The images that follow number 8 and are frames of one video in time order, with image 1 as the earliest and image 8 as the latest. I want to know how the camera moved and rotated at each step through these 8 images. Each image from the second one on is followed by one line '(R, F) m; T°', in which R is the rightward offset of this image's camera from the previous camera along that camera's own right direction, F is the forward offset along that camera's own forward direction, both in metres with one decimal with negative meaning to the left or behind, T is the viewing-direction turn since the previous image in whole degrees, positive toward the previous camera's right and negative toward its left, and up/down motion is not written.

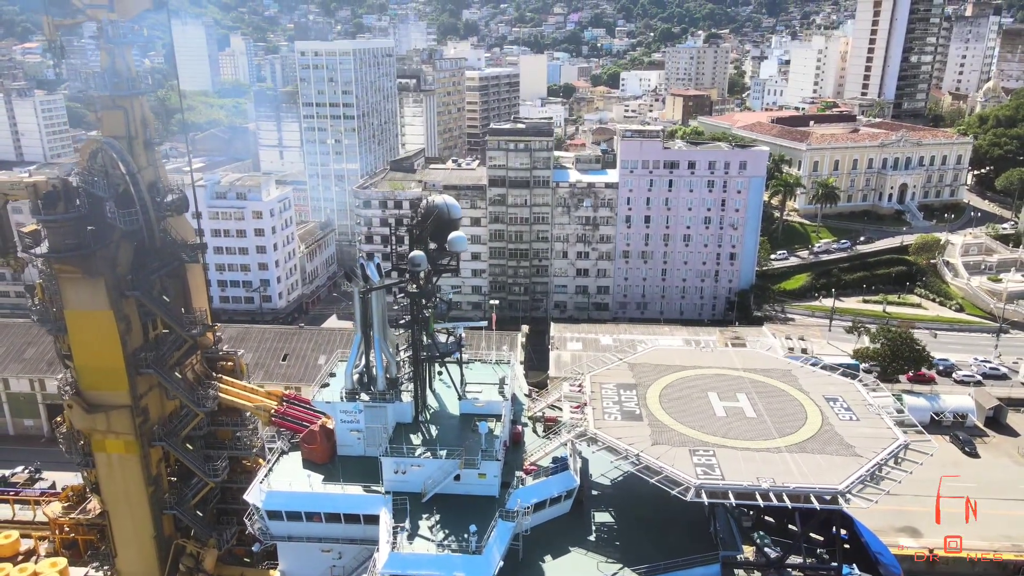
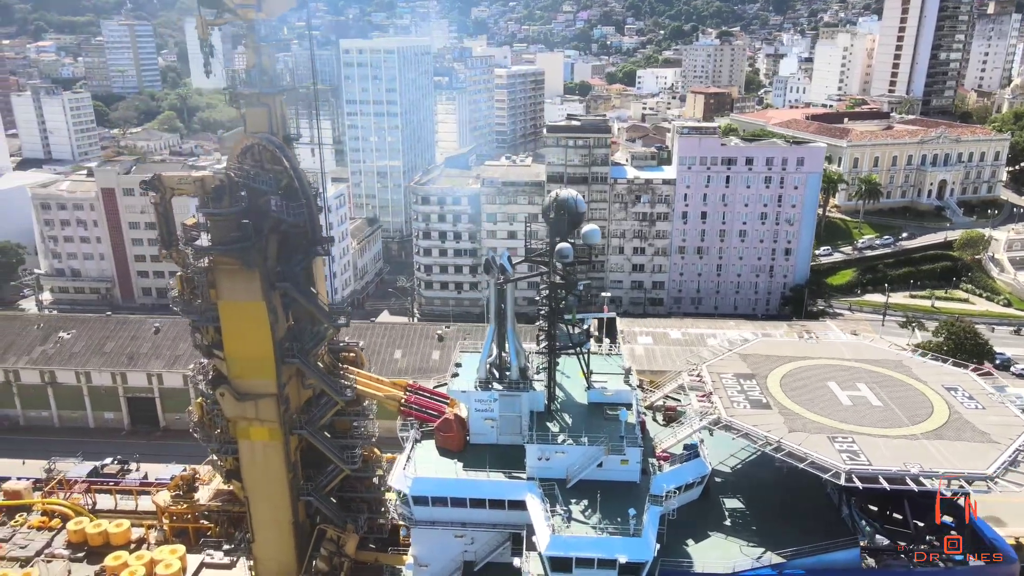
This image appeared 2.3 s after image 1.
(-3.7, -0.5) m; 0°
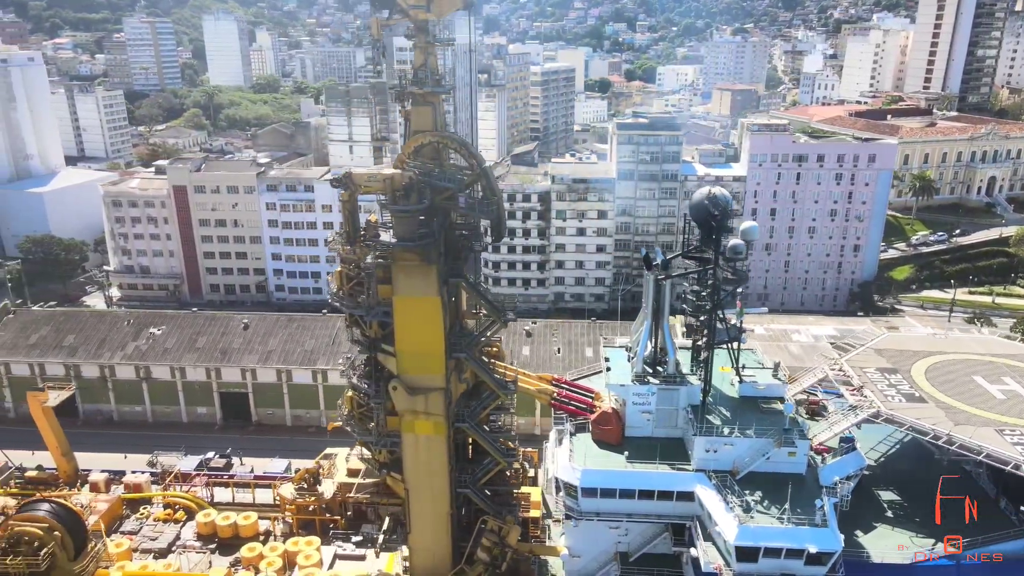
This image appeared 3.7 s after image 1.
(-4.6, -0.4) m; 0°
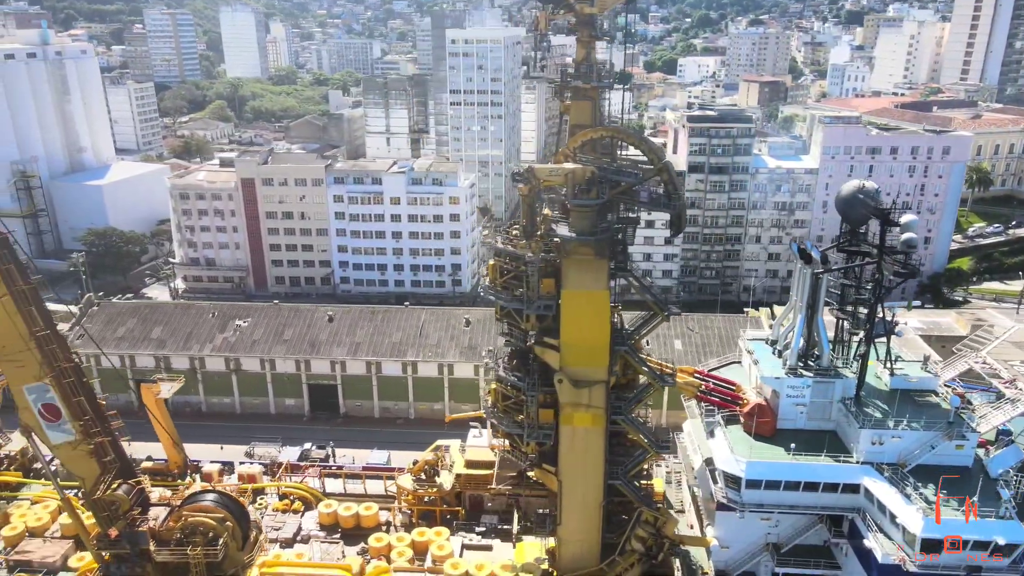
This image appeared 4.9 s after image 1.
(-4.5, -0.1) m; 0°
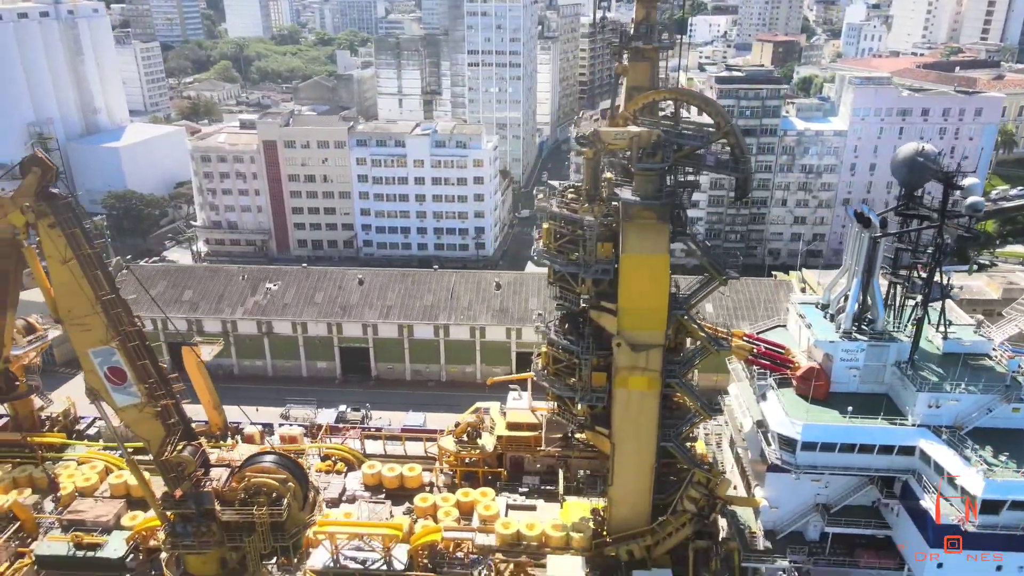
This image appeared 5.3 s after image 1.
(-1.6, 0.0) m; 0°
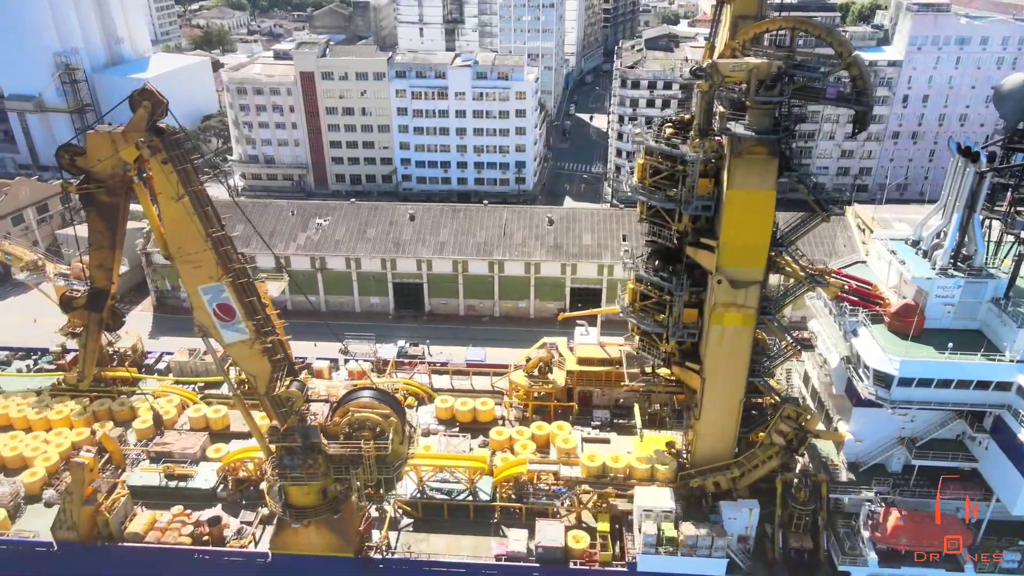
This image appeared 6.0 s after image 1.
(-2.7, +0.1) m; 0°
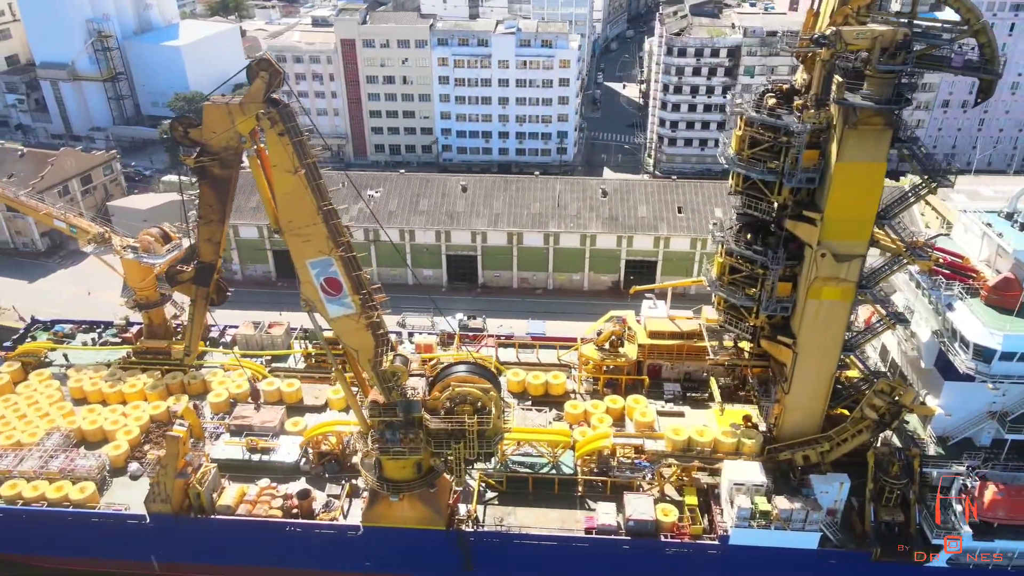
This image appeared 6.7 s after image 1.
(-2.7, +0.2) m; 0°
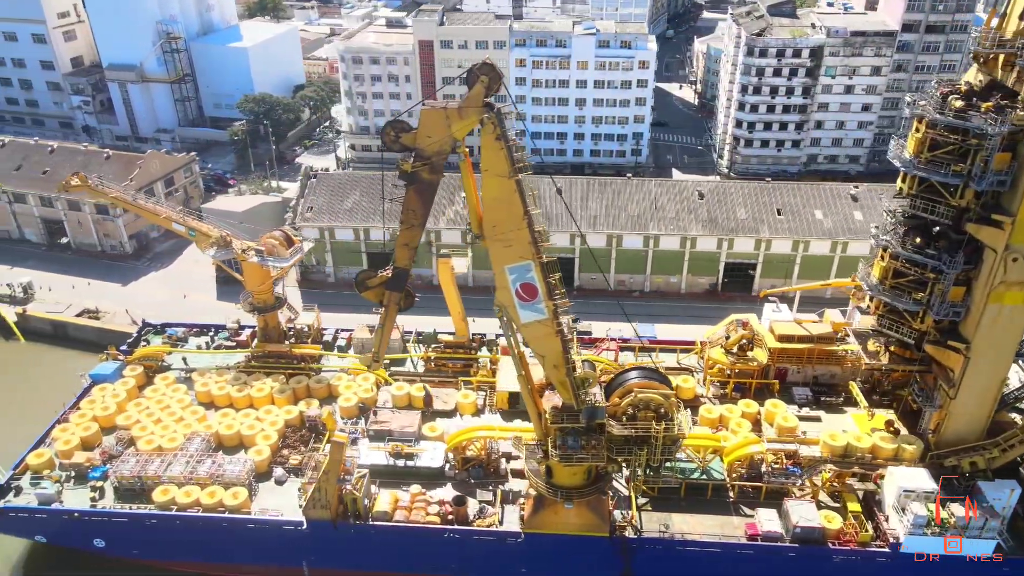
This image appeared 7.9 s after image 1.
(-4.9, +0.2) m; 0°
